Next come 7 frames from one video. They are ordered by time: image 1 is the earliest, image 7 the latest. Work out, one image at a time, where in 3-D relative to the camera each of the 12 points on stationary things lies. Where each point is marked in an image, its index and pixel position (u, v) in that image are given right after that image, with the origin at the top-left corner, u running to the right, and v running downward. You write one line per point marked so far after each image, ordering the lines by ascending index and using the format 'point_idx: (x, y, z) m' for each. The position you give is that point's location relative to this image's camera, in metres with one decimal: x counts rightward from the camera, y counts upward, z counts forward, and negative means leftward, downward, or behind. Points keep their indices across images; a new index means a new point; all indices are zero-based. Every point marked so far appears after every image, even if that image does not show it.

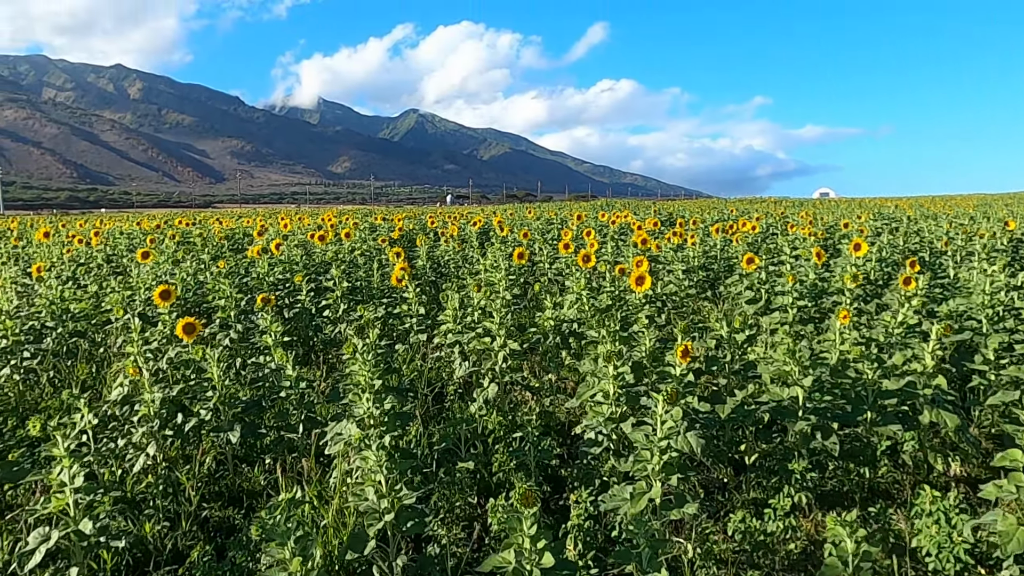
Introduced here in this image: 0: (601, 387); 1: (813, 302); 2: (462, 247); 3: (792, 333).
0: (+0.6, -0.7, +4.8) m
1: (+3.2, -0.2, +7.9) m
2: (-1.0, +0.7, +14.3) m
3: (+2.4, -0.4, +6.5) m
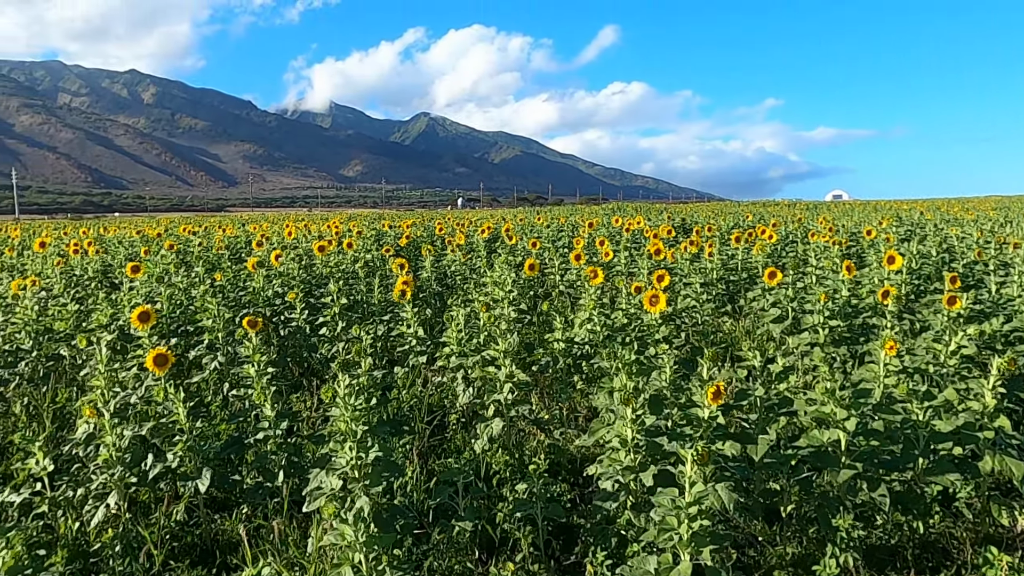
0: (+0.6, -0.8, +4.3) m
1: (+3.3, -0.4, +7.3) m
2: (-0.8, +0.5, +13.8) m
3: (+2.5, -0.6, +5.9) m
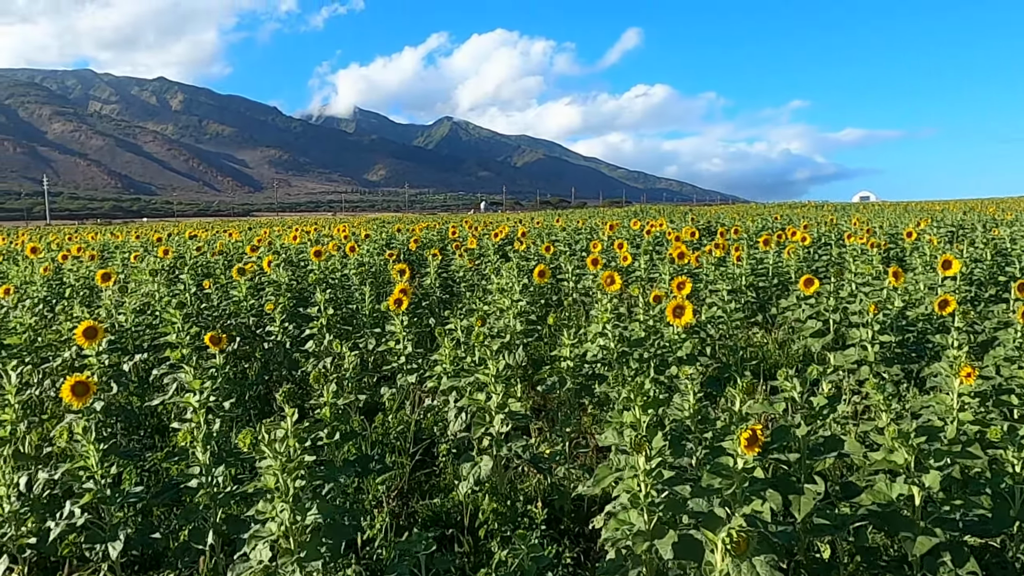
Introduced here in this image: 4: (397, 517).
0: (+0.5, -0.9, +3.4) m
1: (+3.3, -0.4, +6.3) m
2: (-0.6, +0.4, +13.0) m
3: (+2.5, -0.7, +4.9) m
4: (-0.8, -1.5, +4.9) m
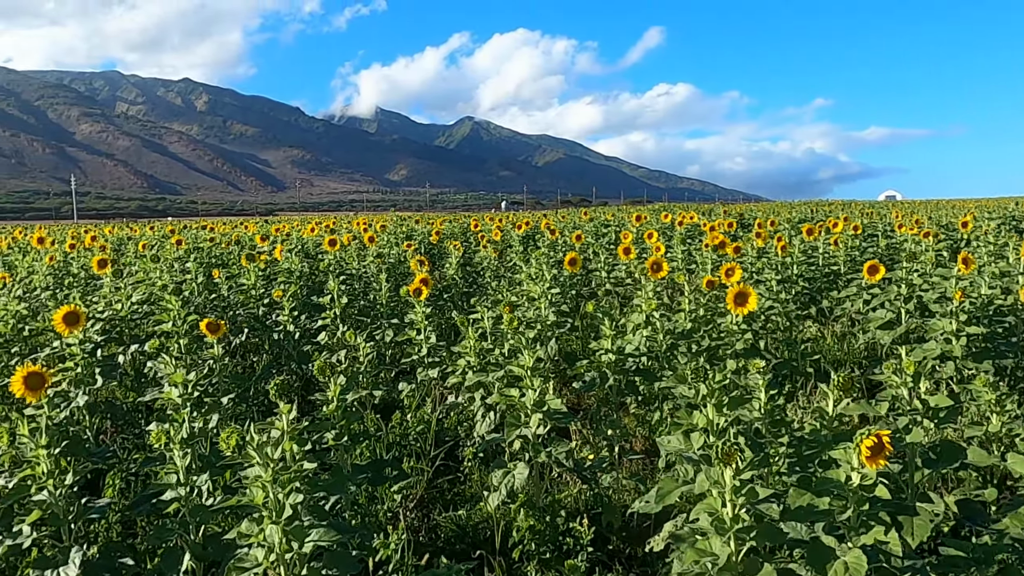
0: (+0.7, -0.8, +2.7) m
1: (+3.5, -0.3, +5.5) m
2: (-0.2, +0.5, +12.3) m
3: (+2.7, -0.5, +4.2) m
4: (-0.5, -1.4, +4.2) m
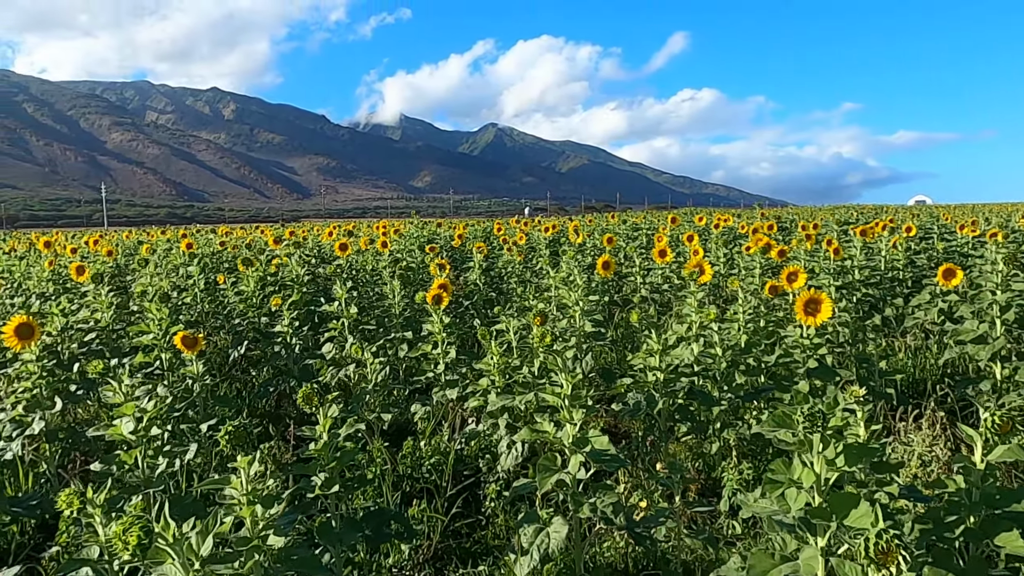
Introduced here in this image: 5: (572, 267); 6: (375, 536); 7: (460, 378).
0: (+0.8, -0.8, +1.8) m
1: (+3.7, -0.4, +4.6) m
2: (+0.2, +0.4, +11.5) m
3: (+2.8, -0.6, +3.3) m
4: (-0.4, -1.4, +3.4) m
5: (+0.7, +0.3, +9.3) m
6: (-0.6, -1.0, +3.1) m
7: (-0.4, -0.6, +5.3) m
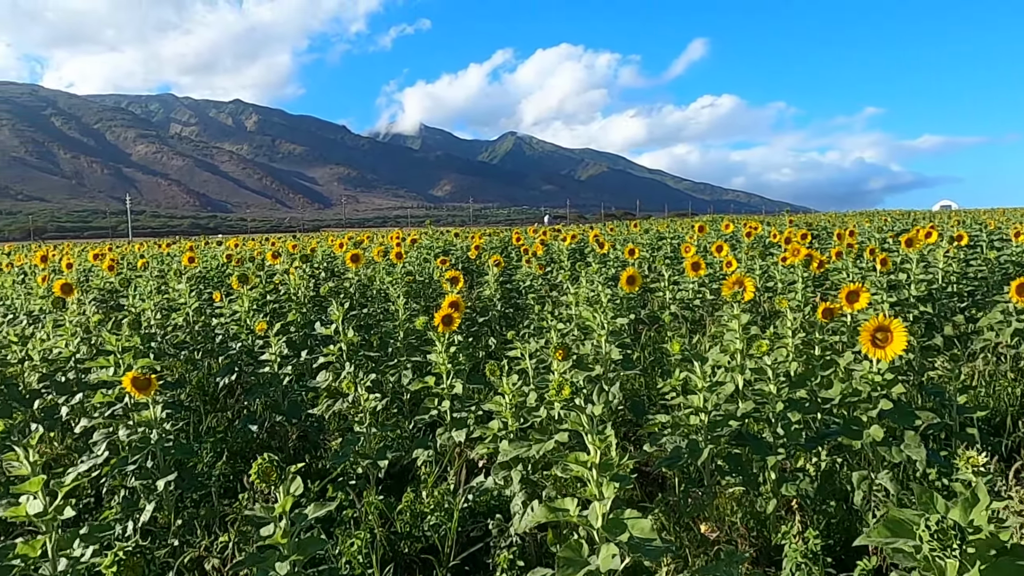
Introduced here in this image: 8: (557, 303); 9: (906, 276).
0: (+0.8, -0.9, +1.1) m
1: (+3.8, -0.5, +3.8) m
2: (+0.5, +0.2, +10.8) m
3: (+2.9, -0.7, +2.5) m
4: (-0.3, -1.6, +2.7) m
5: (+0.9, +0.1, +8.6) m
6: (-0.5, -1.2, +2.4) m
7: (-0.3, -0.8, +4.6) m
8: (+0.5, -0.2, +8.5) m
9: (+4.2, +0.1, +7.8) m
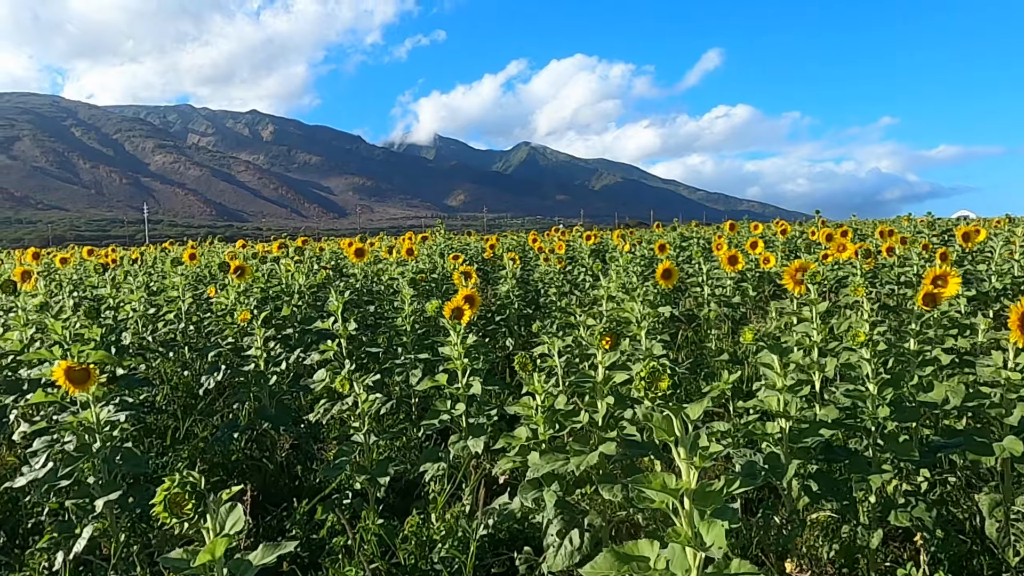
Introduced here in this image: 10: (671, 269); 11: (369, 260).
0: (+0.9, -0.8, +0.3) m
1: (+3.9, -0.4, +2.9) m
2: (+0.8, +0.2, +10.0) m
3: (+3.0, -0.6, +1.7) m
4: (-0.2, -1.4, +1.9) m
5: (+1.2, +0.1, +7.8) m
6: (-0.4, -1.0, +1.6) m
7: (-0.1, -0.7, +3.8) m
8: (+0.7, -0.1, +7.7) m
9: (+4.4, +0.2, +7.0) m
10: (+1.6, +0.2, +7.6) m
11: (-1.8, +0.4, +9.4) m
